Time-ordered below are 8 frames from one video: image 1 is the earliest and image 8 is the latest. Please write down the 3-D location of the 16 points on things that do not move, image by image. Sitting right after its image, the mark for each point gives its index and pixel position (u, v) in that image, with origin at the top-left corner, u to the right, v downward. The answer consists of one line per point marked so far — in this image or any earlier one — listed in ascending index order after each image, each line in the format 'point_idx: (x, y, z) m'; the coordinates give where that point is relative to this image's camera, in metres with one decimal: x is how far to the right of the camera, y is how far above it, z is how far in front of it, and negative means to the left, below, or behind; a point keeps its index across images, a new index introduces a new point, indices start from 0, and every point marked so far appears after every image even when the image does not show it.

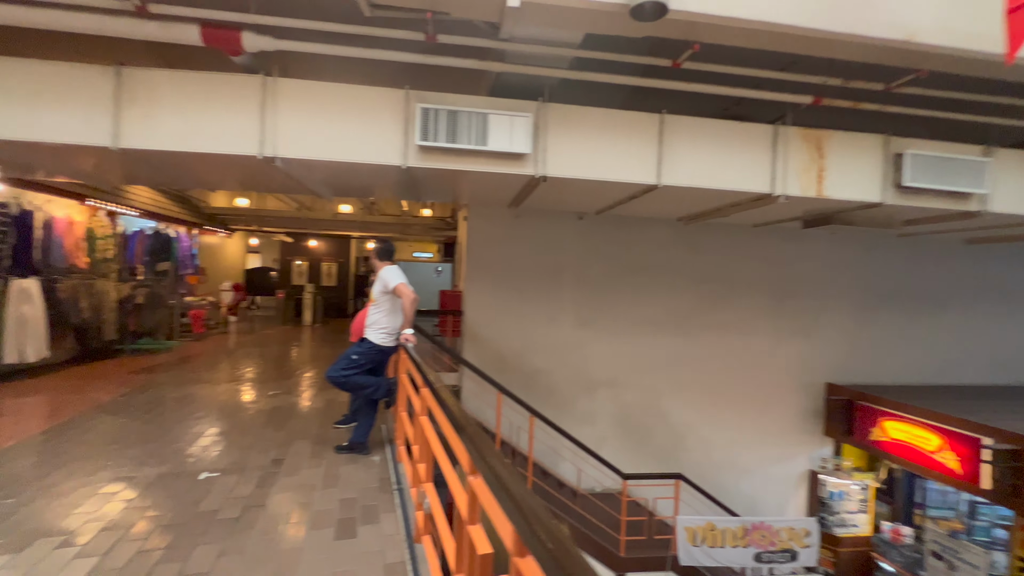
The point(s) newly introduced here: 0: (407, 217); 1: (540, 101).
0: (-2.0, +1.4, +8.6) m
1: (+0.2, +1.4, +3.4) m
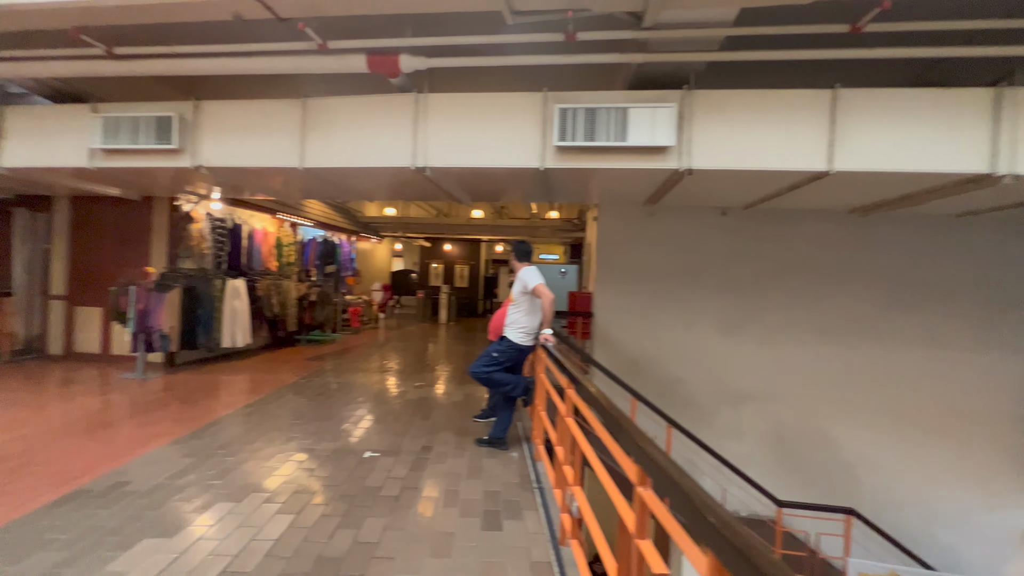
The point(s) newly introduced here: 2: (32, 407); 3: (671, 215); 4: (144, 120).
0: (+0.4, +1.3, +8.8) m
1: (+1.2, +1.4, +3.2) m
2: (-3.9, -1.0, +3.7) m
3: (+1.7, +0.8, +4.7) m
4: (-3.1, +1.4, +3.8) m
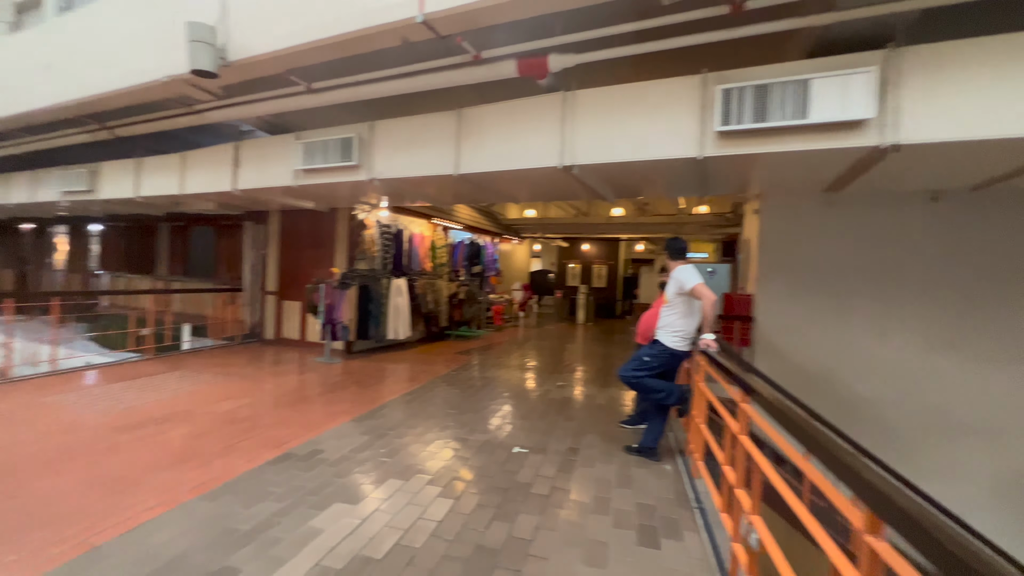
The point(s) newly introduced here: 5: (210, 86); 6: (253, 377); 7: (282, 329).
0: (+3.1, +1.3, +8.2) m
1: (+2.2, +1.4, +2.6) m
2: (-2.6, -1.0, +4.6) m
3: (+3.1, +0.7, +4.0) m
4: (-1.7, +1.4, +4.4) m
5: (-2.9, +2.0, +4.4) m
6: (-2.8, -0.9, +4.8) m
7: (-3.4, -0.6, +6.7) m
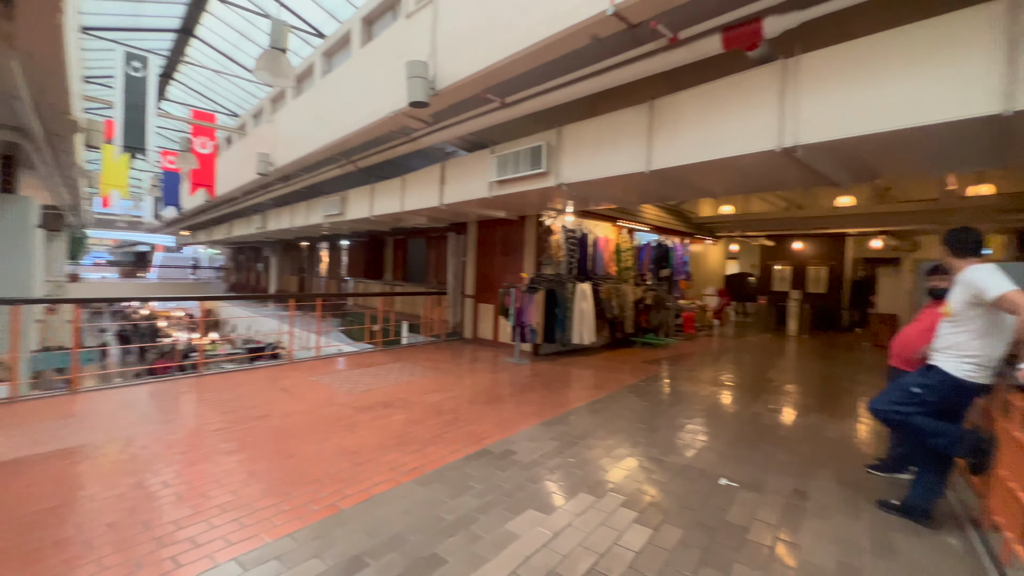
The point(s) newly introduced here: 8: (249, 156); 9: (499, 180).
0: (+6.0, +1.2, +6.3) m
1: (+3.1, +1.3, +1.4) m
2: (-0.6, -1.0, +5.1) m
3: (+4.4, +0.7, +2.3) m
4: (+0.1, +1.4, +4.6) m
5: (-1.0, +1.9, +5.0) m
6: (-0.7, -1.0, +5.3) m
7: (-0.5, -0.7, +7.3) m
8: (-5.3, +2.7, +9.1) m
9: (-0.1, +1.2, +4.9) m
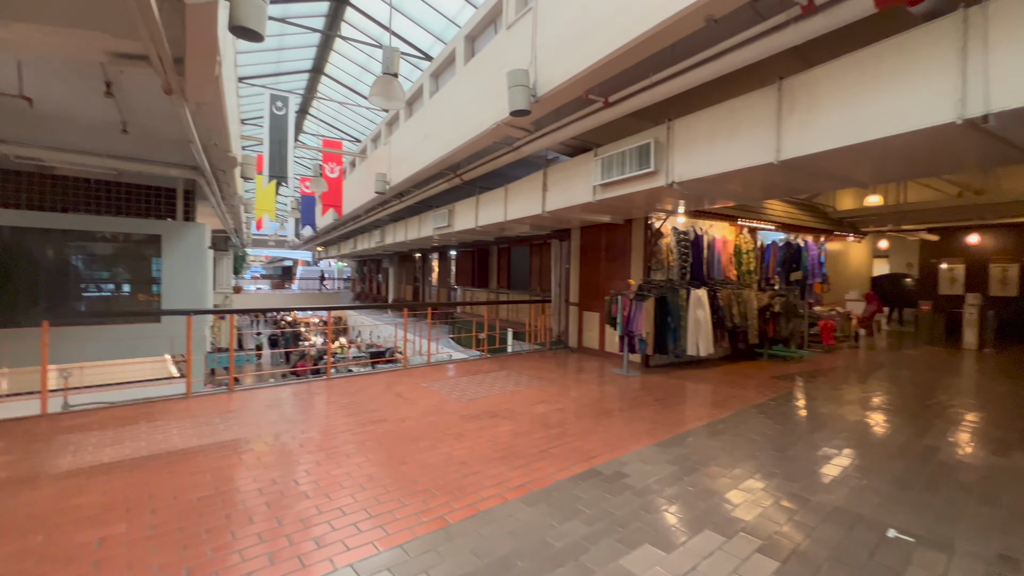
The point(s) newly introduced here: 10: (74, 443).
0: (+7.3, +1.2, +4.6) m
1: (+3.3, +1.4, +0.6) m
2: (+0.6, -1.1, +4.9) m
3: (+4.8, +0.7, +1.2) m
4: (+1.1, +1.3, +4.3) m
5: (+0.1, +1.8, +5.0) m
6: (+0.6, -1.1, +5.2) m
7: (+1.1, -0.8, +7.1) m
8: (-3.1, +2.4, +10.0) m
9: (+0.9, +1.1, +4.7) m
10: (-2.9, -1.0, +3.0) m
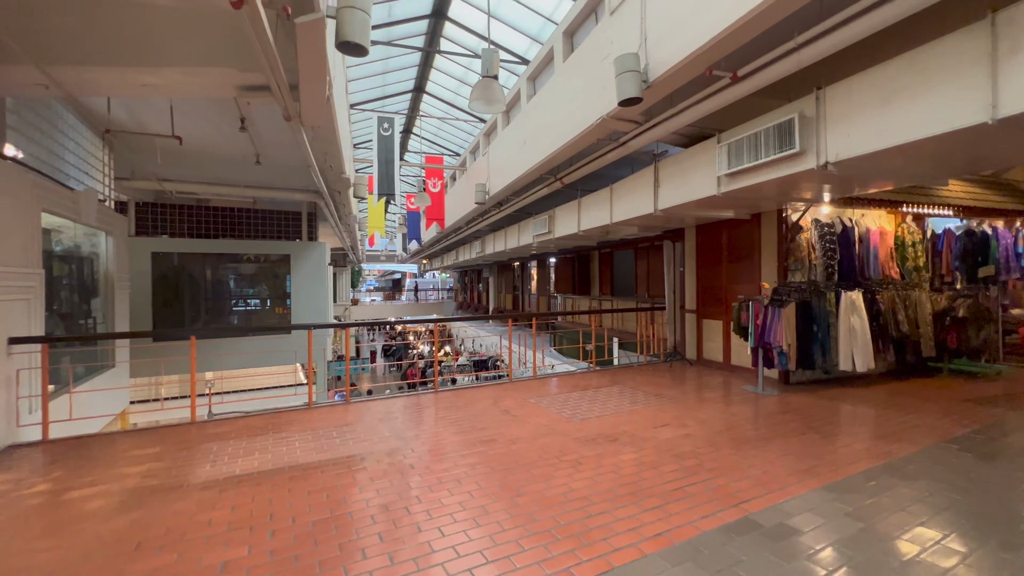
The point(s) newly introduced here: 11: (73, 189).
0: (+8.1, +1.3, +2.7) m
1: (+3.4, +1.4, -0.4) m
2: (+1.7, -1.1, +4.4) m
3: (+5.0, +0.8, -0.2) m
4: (+2.1, +1.3, +3.7) m
5: (+1.2, +1.7, +4.5) m
6: (+1.8, -1.1, +4.6) m
7: (+2.7, -0.9, +6.4) m
8: (-1.0, +2.2, +10.1) m
9: (+2.0, +1.0, +4.0) m
10: (-2.1, -1.2, +3.2) m
11: (-4.7, +1.1, +4.9) m
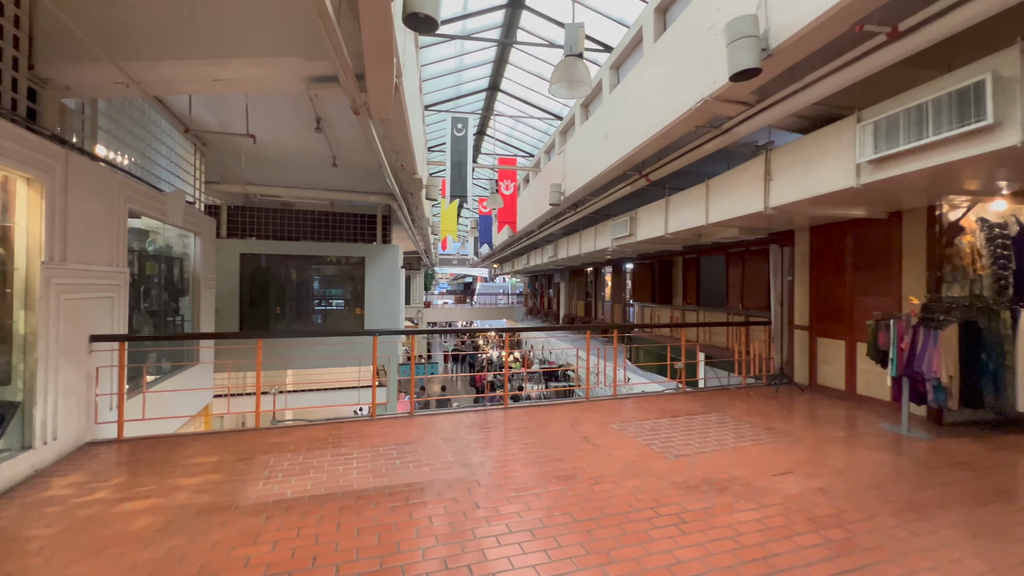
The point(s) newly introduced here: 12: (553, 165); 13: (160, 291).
0: (+8.5, +1.1, +0.9) m
1: (+3.3, +1.3, -1.4) m
2: (+2.3, -1.2, +3.5) m
3: (+5.0, +0.7, -1.4) m
4: (+2.7, +1.2, +2.8) m
5: (+2.0, +1.6, +3.8) m
6: (+2.4, -1.3, +3.8) m
7: (+3.6, -1.0, +5.4) m
8: (+0.7, +2.1, +9.7) m
9: (+2.6, +0.9, +3.2) m
10: (-1.6, -1.2, +3.0) m
11: (-3.9, +1.1, +5.0) m
12: (+0.8, +2.5, +9.1) m
13: (-4.1, 0.0, +5.3) m
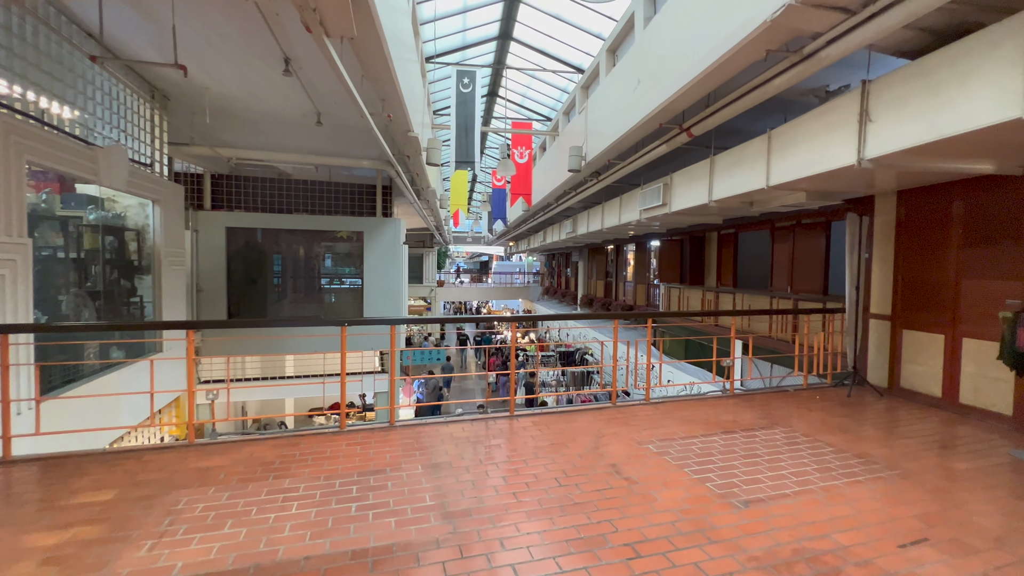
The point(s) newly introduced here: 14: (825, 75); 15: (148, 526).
0: (+8.4, +1.1, -0.4) m
1: (+3.2, +1.2, -2.6) m
2: (+2.3, -1.1, +2.5) m
3: (+4.8, +0.6, -2.6) m
4: (+2.7, +1.2, +1.7) m
5: (+2.0, +1.8, +2.7) m
6: (+2.5, -1.1, +2.8) m
7: (+3.7, -0.8, +4.3) m
8: (+0.9, +2.5, +8.6) m
9: (+2.6, +1.0, +2.1) m
10: (-1.6, -1.1, +2.2) m
11: (-3.8, +1.3, +4.2) m
12: (+1.1, +2.9, +8.0) m
13: (-4.0, +0.2, +4.5) m
14: (+3.2, +2.2, +4.6) m
15: (-1.7, -1.1, +2.1) m
